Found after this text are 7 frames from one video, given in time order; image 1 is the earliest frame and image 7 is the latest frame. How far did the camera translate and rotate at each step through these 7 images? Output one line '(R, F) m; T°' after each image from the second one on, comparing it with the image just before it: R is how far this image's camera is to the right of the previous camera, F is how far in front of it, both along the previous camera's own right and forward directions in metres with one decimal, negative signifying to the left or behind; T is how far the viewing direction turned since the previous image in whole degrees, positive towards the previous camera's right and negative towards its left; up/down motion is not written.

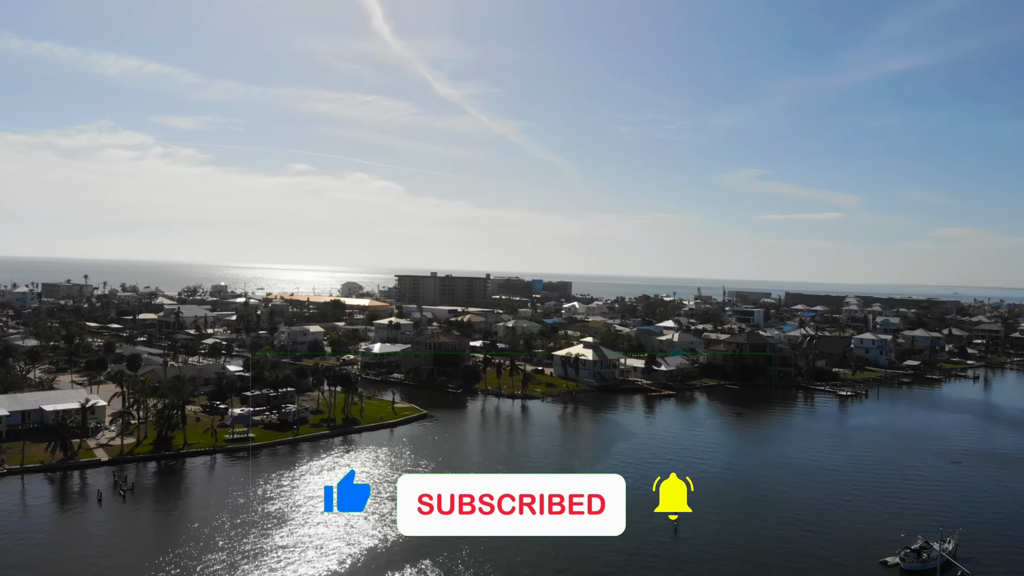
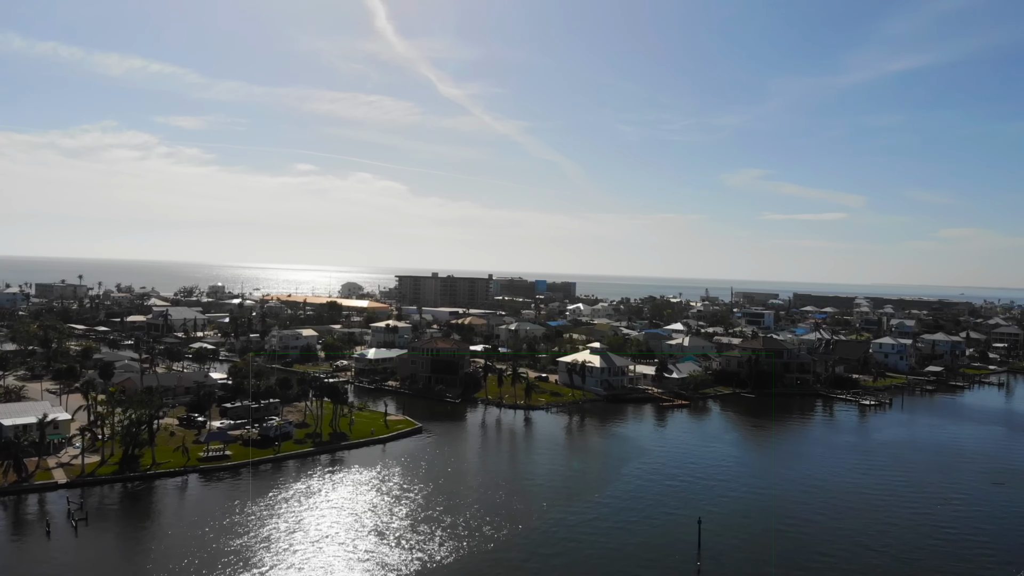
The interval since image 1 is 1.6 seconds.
(+0.1, +3.9) m; 0°
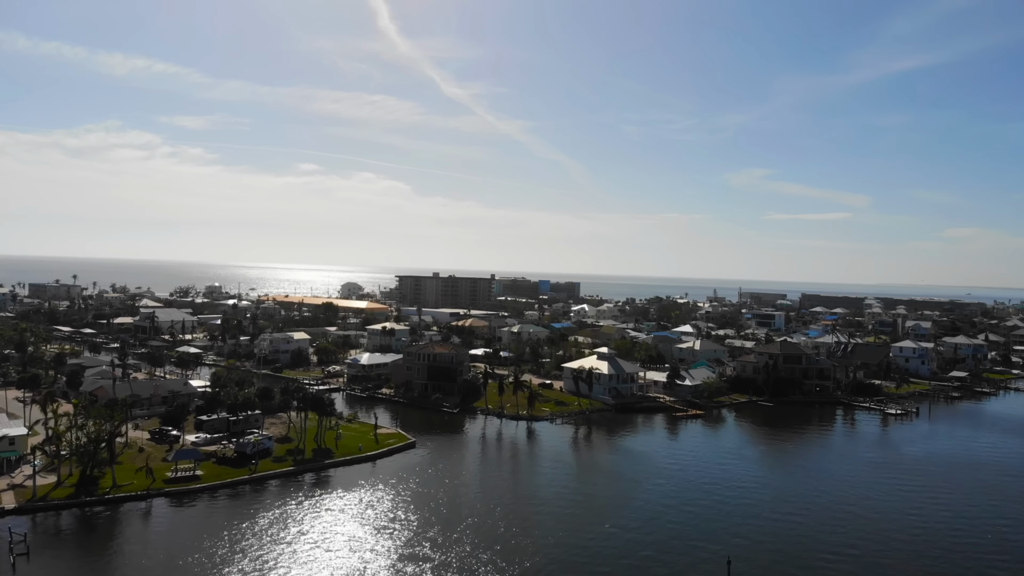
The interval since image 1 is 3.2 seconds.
(+0.1, +3.9) m; 0°
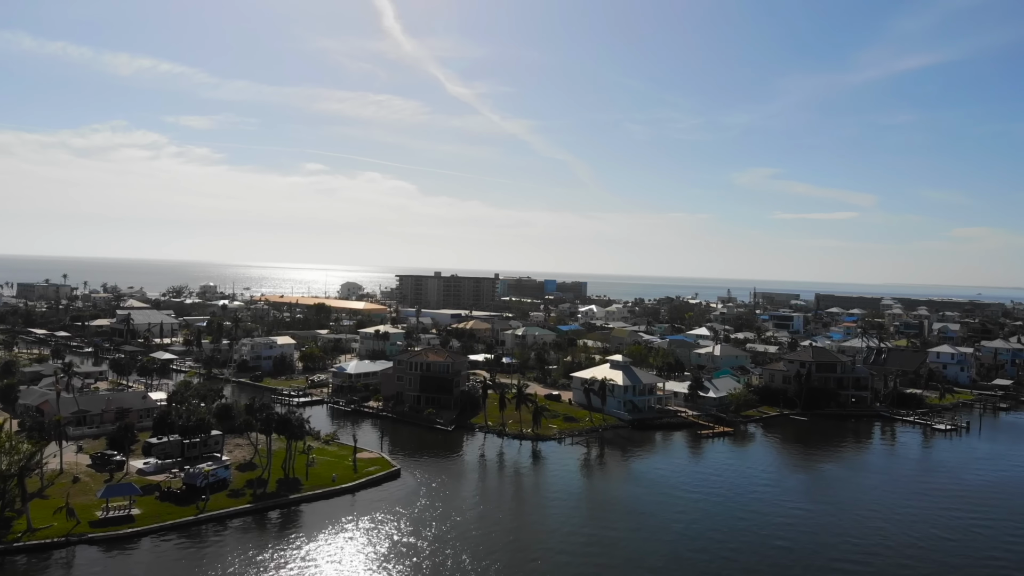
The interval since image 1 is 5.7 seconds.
(+0.2, +6.3) m; 0°
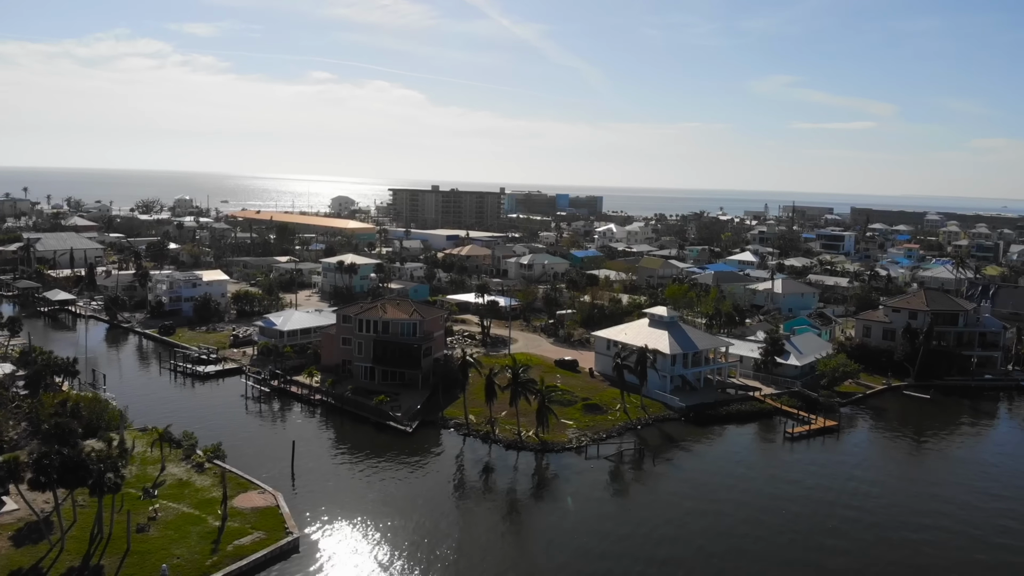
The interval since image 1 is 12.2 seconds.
(+0.8, +16.9) m; -1°
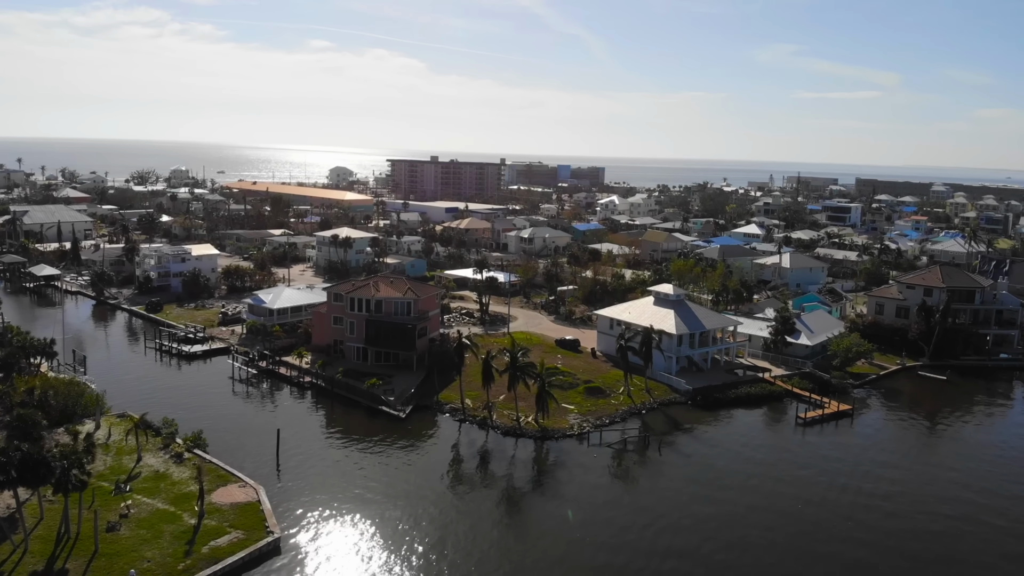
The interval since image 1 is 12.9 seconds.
(+0.1, +1.7) m; 0°
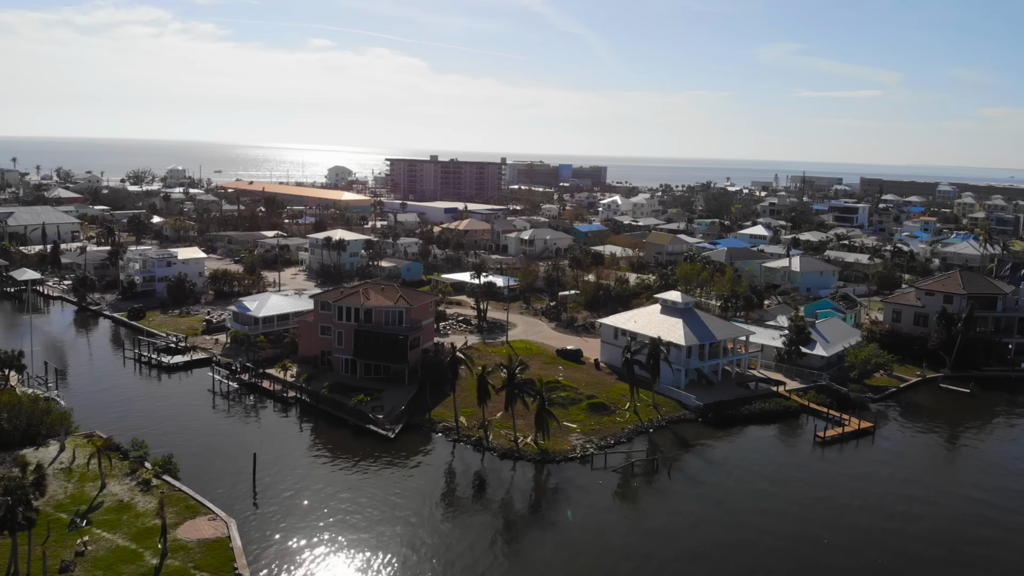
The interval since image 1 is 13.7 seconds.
(+0.1, +2.0) m; 0°
